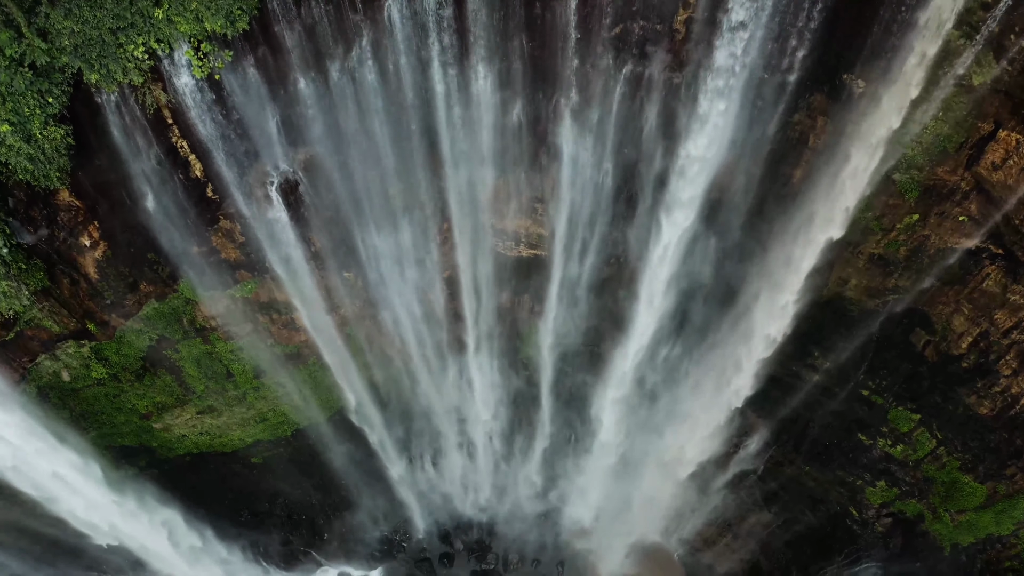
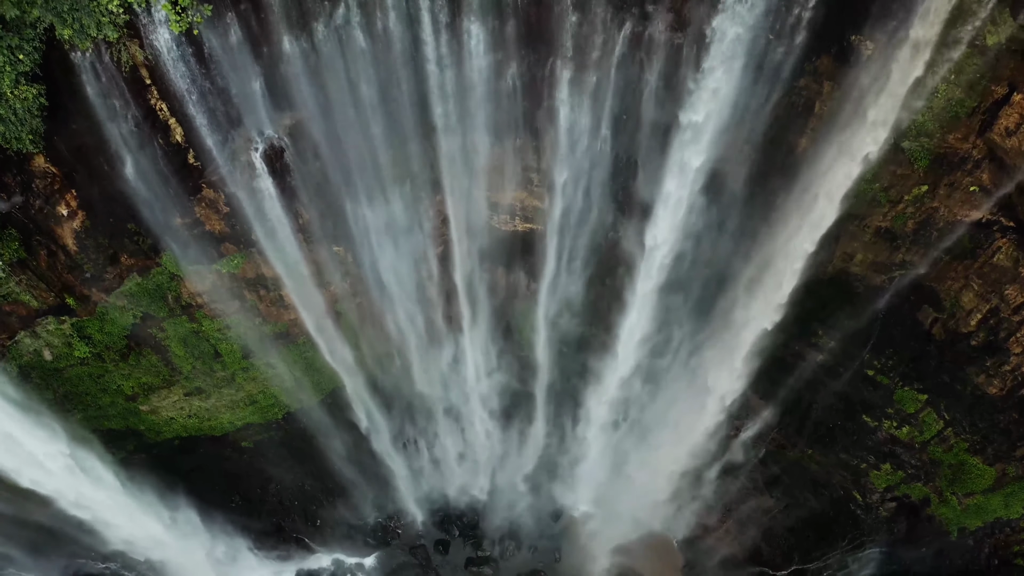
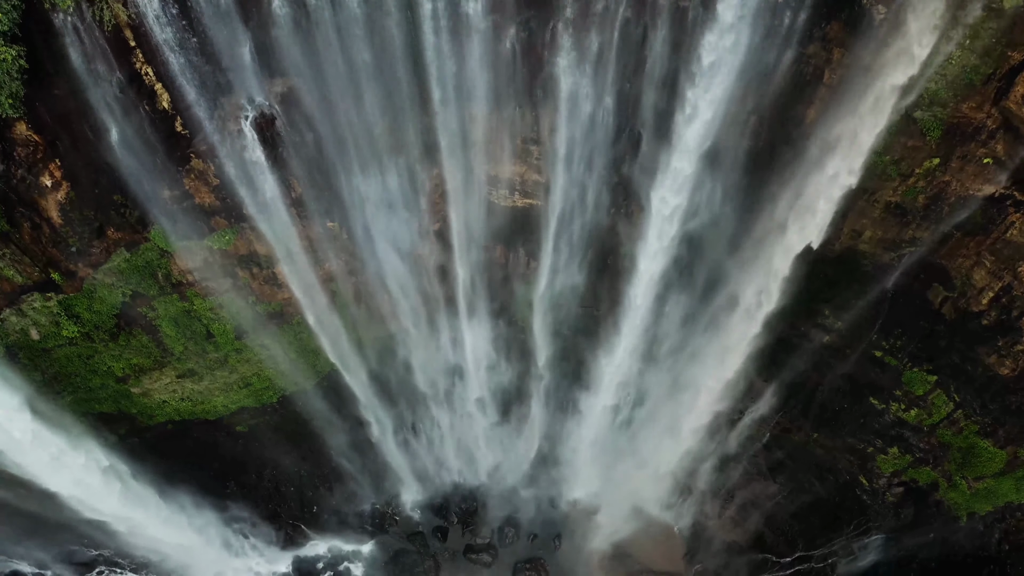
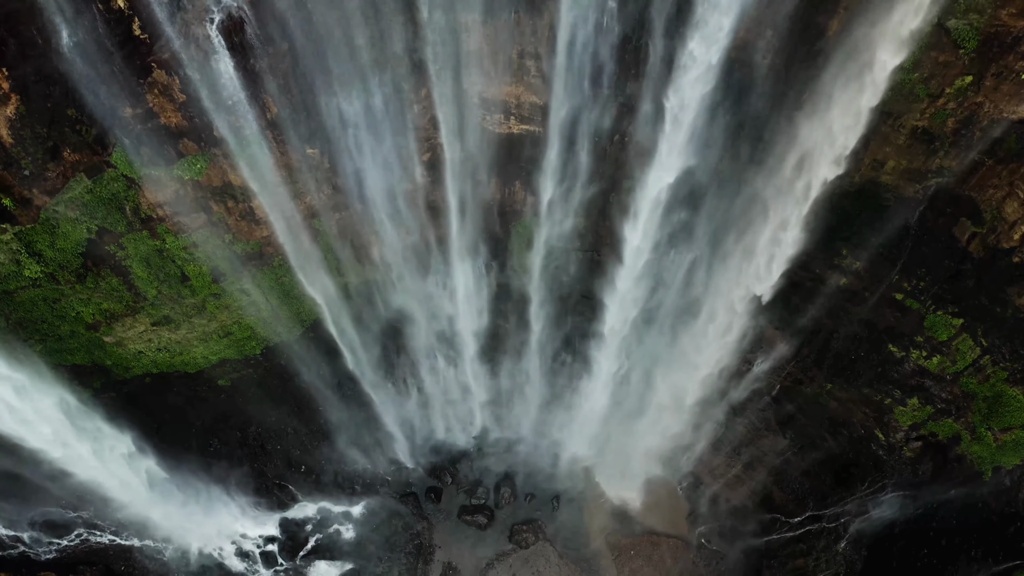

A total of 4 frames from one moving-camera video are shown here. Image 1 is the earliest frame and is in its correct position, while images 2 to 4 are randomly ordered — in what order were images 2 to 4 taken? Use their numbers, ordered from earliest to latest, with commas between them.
2, 3, 4
